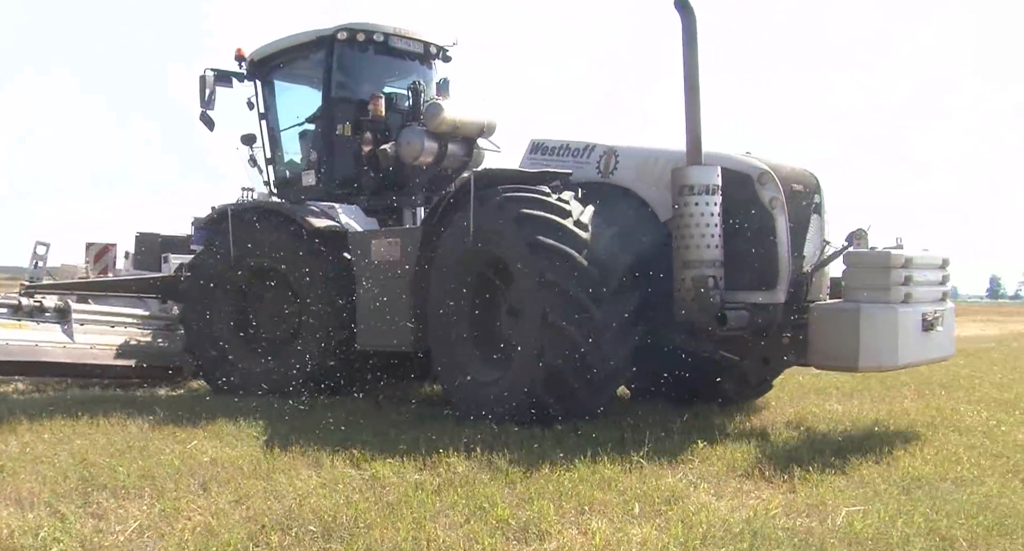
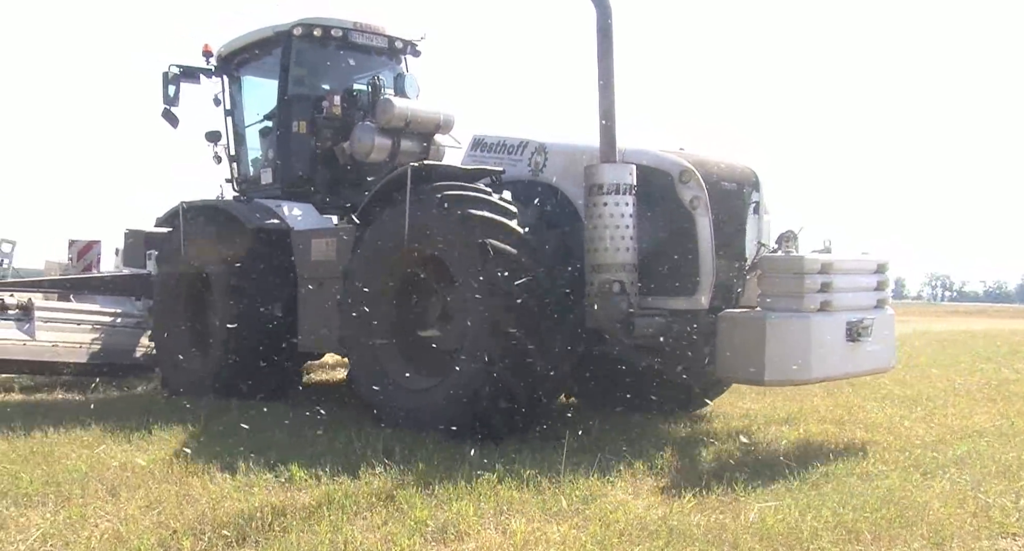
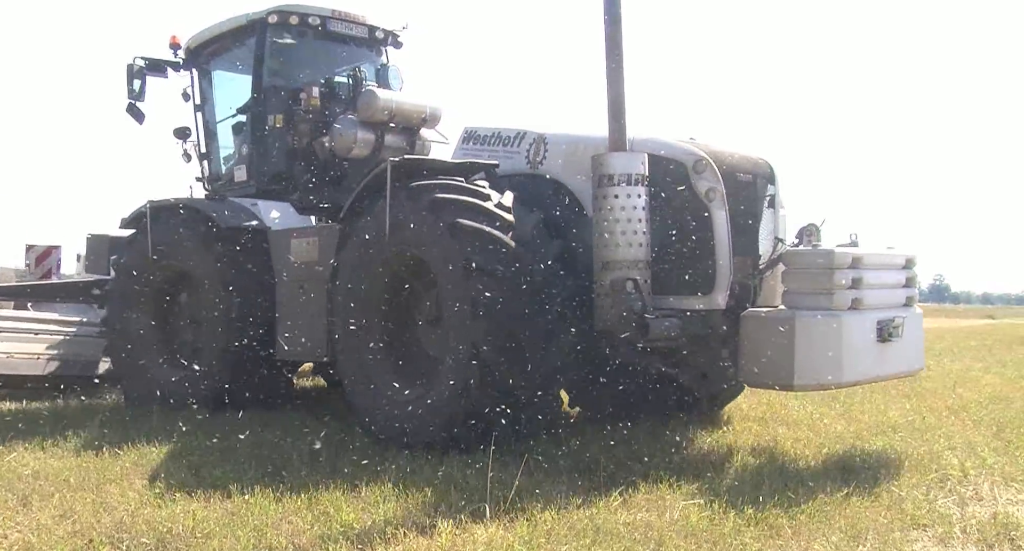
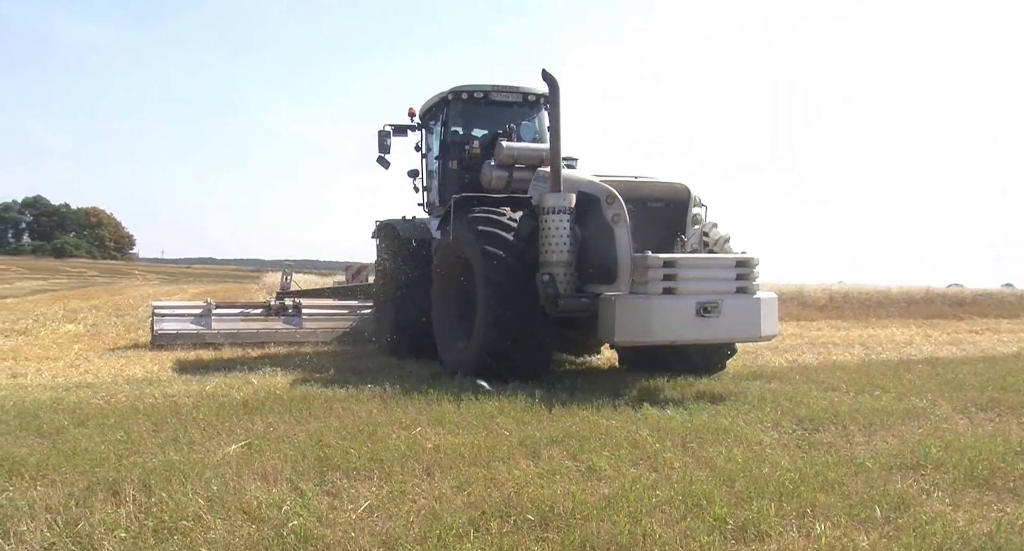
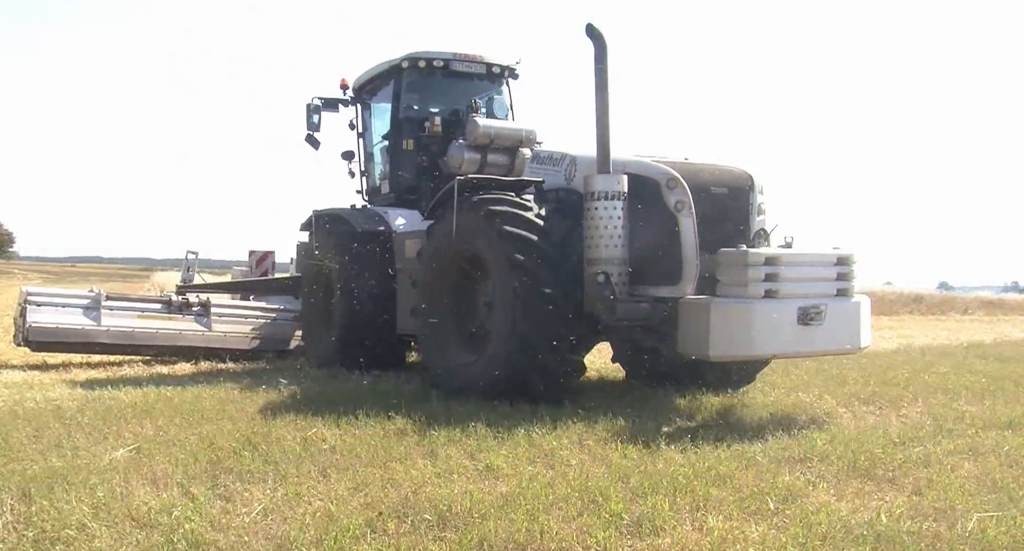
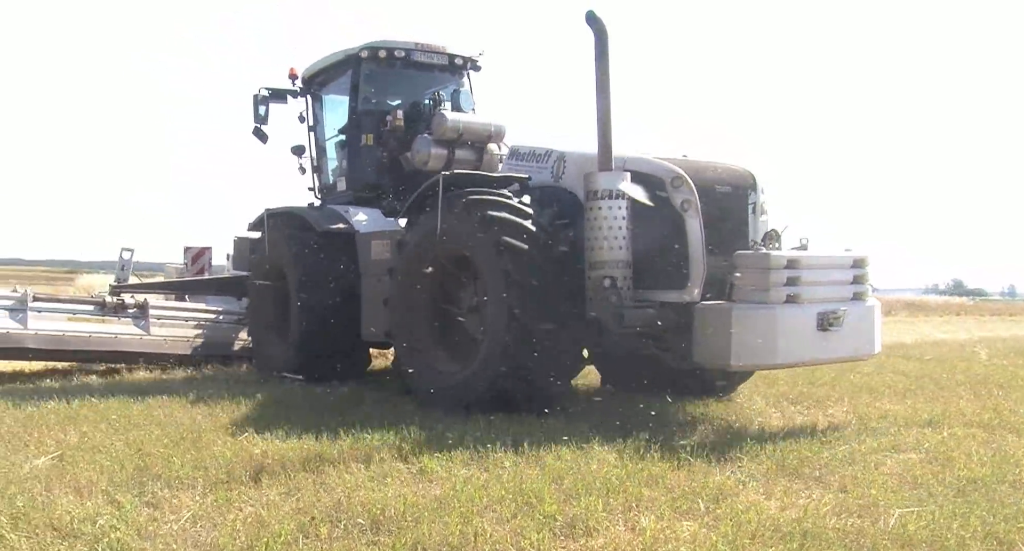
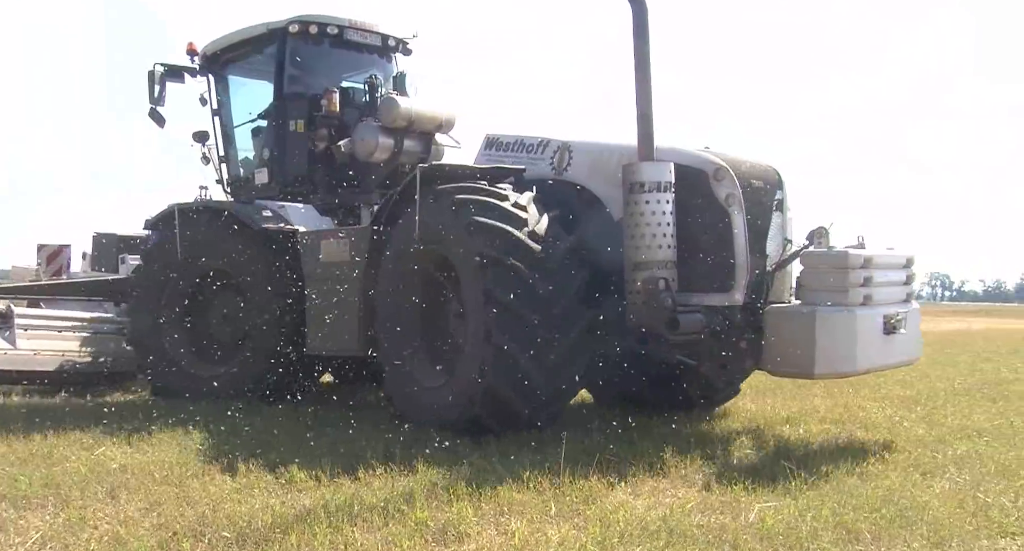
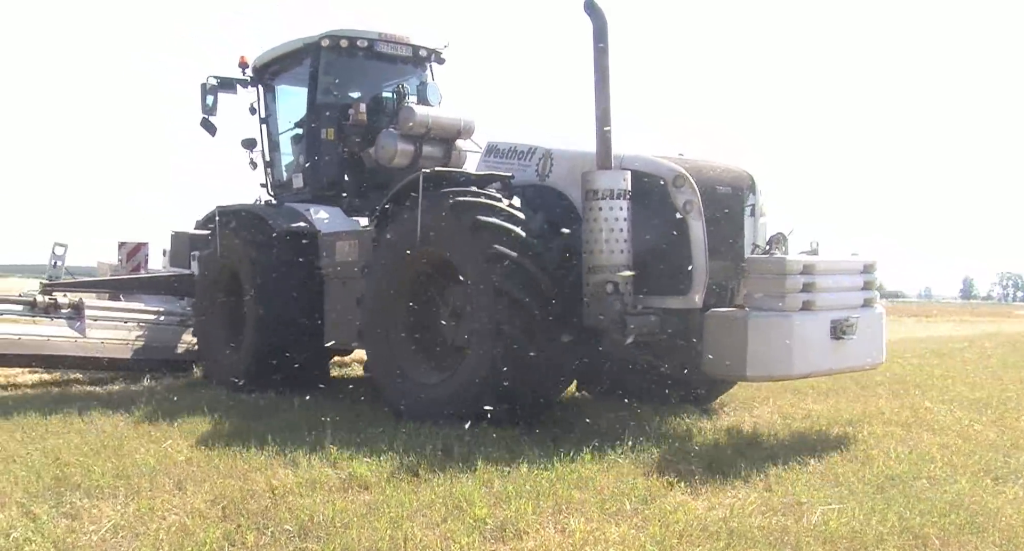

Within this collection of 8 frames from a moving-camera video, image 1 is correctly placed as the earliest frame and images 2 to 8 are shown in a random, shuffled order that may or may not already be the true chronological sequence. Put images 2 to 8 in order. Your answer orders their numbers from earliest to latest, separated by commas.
7, 3, 2, 8, 6, 5, 4
